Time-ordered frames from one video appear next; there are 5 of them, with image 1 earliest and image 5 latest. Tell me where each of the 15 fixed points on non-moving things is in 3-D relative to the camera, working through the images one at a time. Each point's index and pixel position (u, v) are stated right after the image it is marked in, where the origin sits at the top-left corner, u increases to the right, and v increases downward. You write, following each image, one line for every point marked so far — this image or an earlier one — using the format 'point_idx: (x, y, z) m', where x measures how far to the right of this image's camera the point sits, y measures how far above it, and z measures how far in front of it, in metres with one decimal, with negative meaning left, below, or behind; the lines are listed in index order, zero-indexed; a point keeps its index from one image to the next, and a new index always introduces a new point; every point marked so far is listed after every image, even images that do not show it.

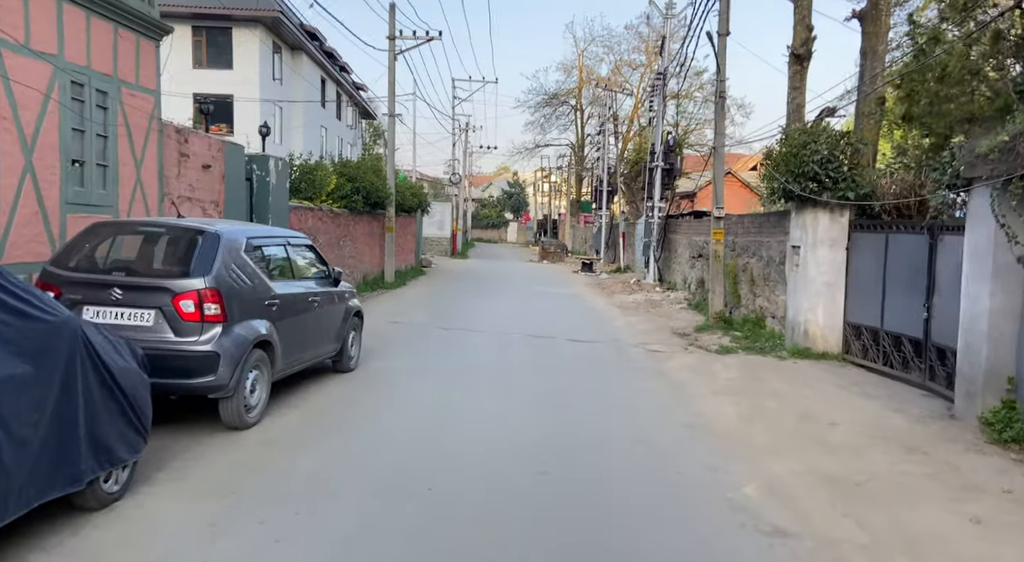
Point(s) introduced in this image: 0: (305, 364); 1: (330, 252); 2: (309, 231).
0: (-2.1, -0.9, +7.1) m
1: (-4.0, +0.6, +15.0) m
2: (-4.1, +1.0, +13.7) m
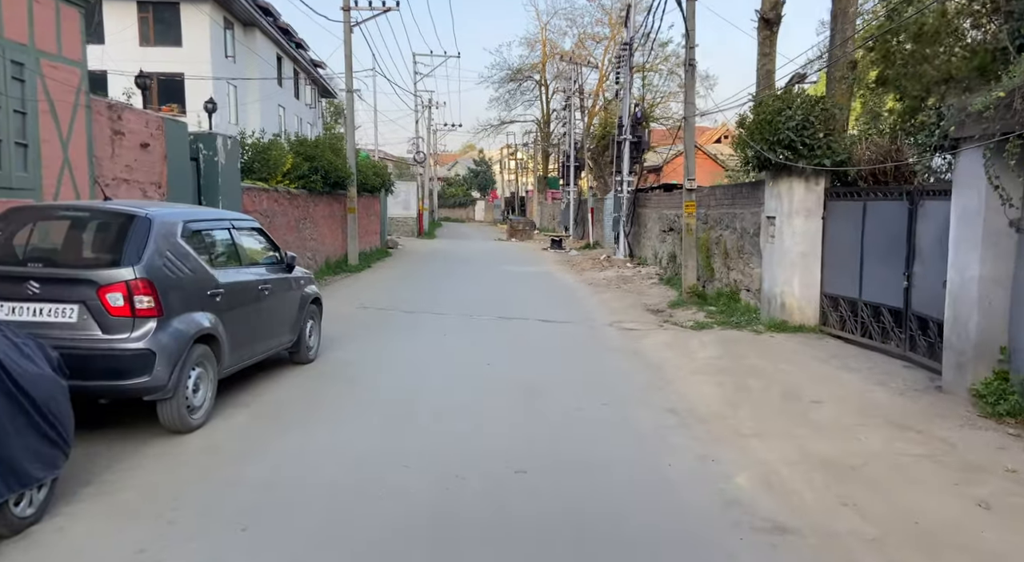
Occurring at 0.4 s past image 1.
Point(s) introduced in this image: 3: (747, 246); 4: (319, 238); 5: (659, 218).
0: (-2.4, -0.7, +6.5) m
1: (-4.7, +1.0, +14.3) m
2: (-4.7, +1.3, +13.0) m
3: (+3.9, +0.6, +11.1) m
4: (-4.7, +1.1, +16.5) m
5: (+3.9, +1.7, +18.0) m
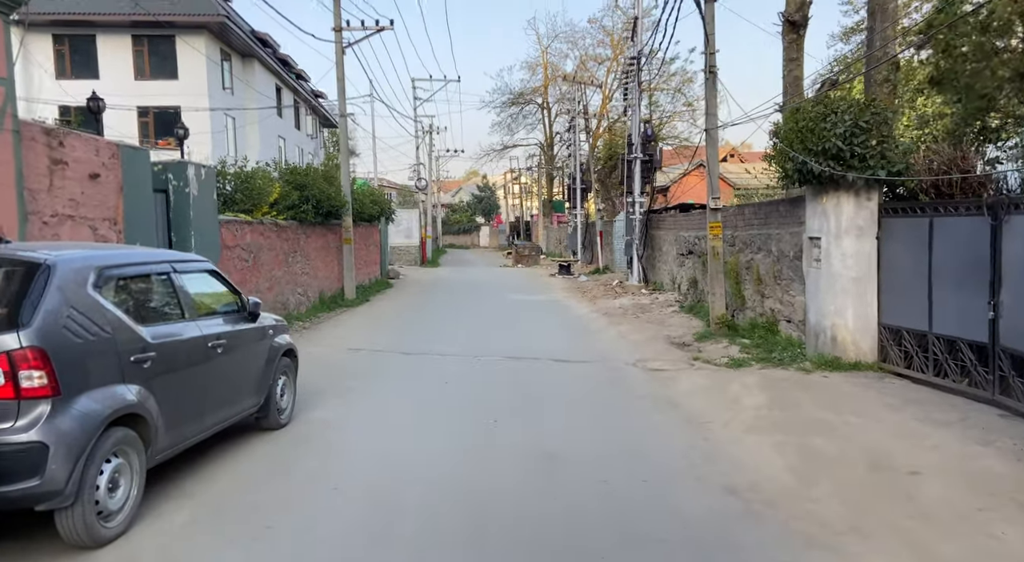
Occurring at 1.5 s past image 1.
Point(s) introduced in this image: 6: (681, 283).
0: (-2.3, -1.2, +5.3) m
1: (-4.6, +0.2, +13.1) m
2: (-4.6, +0.6, +11.8) m
3: (+4.0, +0.1, +9.9) m
4: (-4.5, +0.2, +15.3) m
5: (+4.0, +1.0, +16.7) m
6: (+4.0, -0.1, +16.0) m
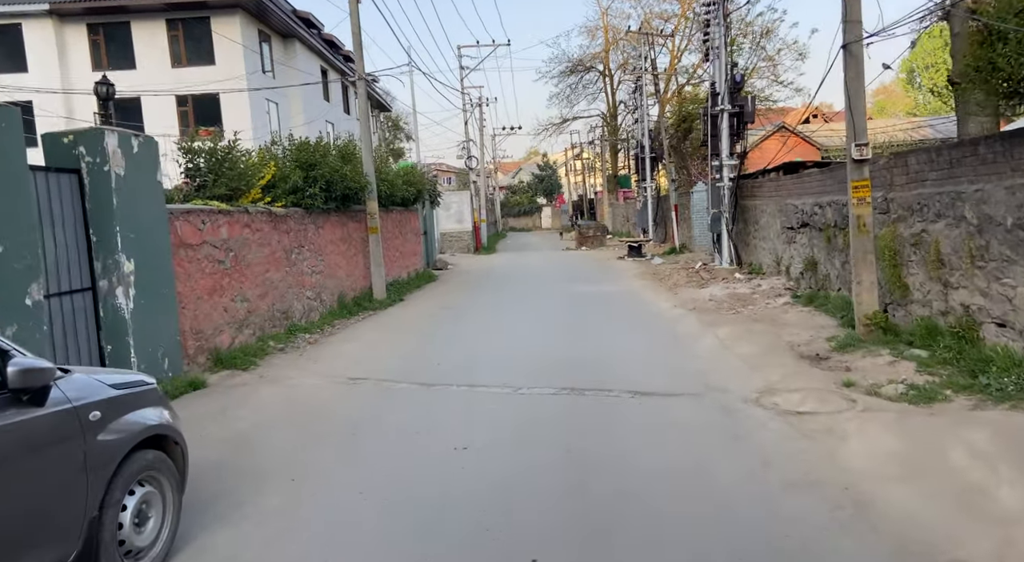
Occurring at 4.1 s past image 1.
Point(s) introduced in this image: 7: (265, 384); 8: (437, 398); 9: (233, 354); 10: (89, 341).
0: (-2.2, -1.4, +2.4) m
1: (-3.7, +0.2, +10.4) m
2: (-3.9, +0.5, +9.1) m
3: (+4.5, +0.3, +6.3) m
4: (-3.4, +0.2, +12.6) m
5: (+5.2, +1.4, +13.1) m
6: (+5.1, +0.3, +12.5) m
7: (-2.8, -1.2, +7.8) m
8: (-0.8, -1.2, +6.9) m
9: (-3.6, -0.9, +8.7) m
10: (-4.2, -0.6, +6.8) m
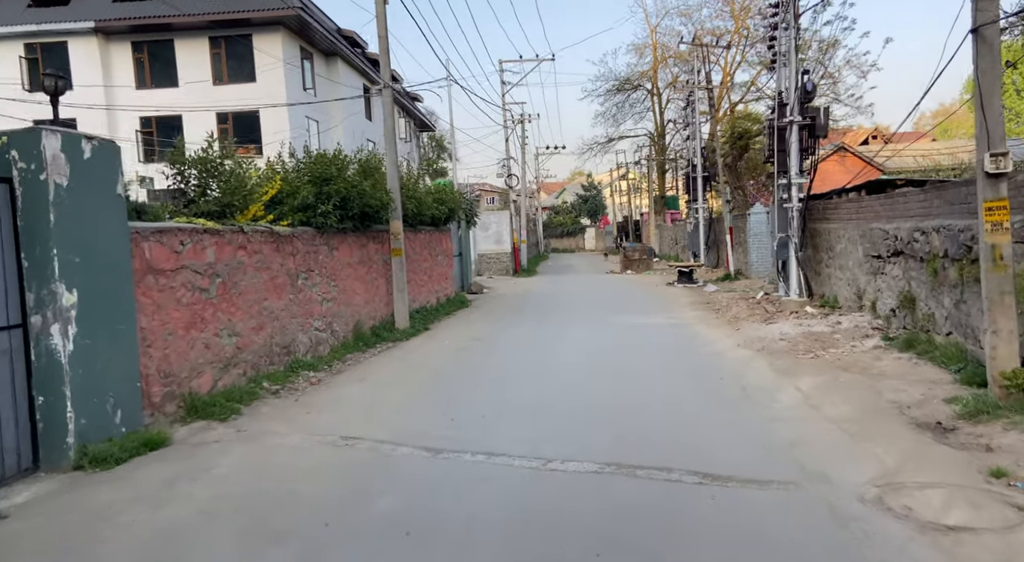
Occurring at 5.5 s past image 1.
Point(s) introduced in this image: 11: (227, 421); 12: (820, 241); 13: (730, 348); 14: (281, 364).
0: (-2.2, -1.5, +1.0) m
1: (-3.2, -0.2, +9.1) m
2: (-3.5, +0.1, +7.8) m
3: (+4.7, -0.1, +4.5) m
4: (-2.8, -0.2, +11.3) m
5: (+5.9, +0.7, +11.3) m
6: (+5.7, -0.3, +10.6) m
7: (-2.6, -1.5, +6.4) m
8: (-0.6, -1.6, +5.4) m
9: (-3.2, -1.3, +7.3) m
10: (-4.0, -0.9, +5.4) m
11: (-3.0, -1.4, +7.0) m
12: (+6.4, +0.8, +14.1) m
13: (+3.4, -1.1, +10.5) m
14: (-3.1, -1.1, +9.2) m
